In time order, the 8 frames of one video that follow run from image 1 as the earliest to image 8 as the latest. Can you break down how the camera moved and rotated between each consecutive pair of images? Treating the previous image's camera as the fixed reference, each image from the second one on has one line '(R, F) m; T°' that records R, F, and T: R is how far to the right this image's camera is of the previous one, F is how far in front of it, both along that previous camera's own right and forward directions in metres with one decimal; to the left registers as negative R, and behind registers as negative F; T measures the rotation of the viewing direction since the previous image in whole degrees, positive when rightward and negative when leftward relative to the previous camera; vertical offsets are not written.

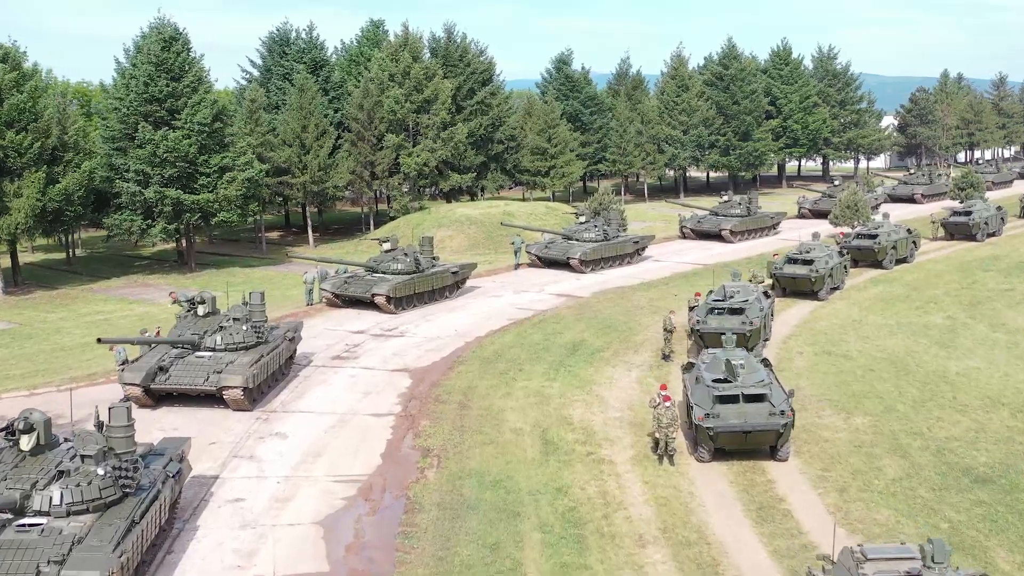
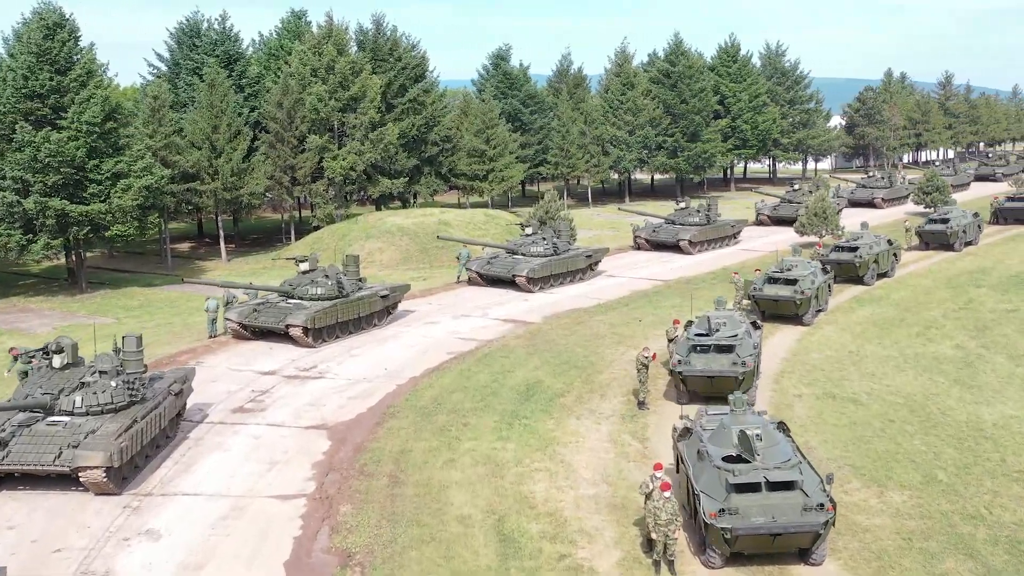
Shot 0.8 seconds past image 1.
(-0.1, +4.2) m; +3°
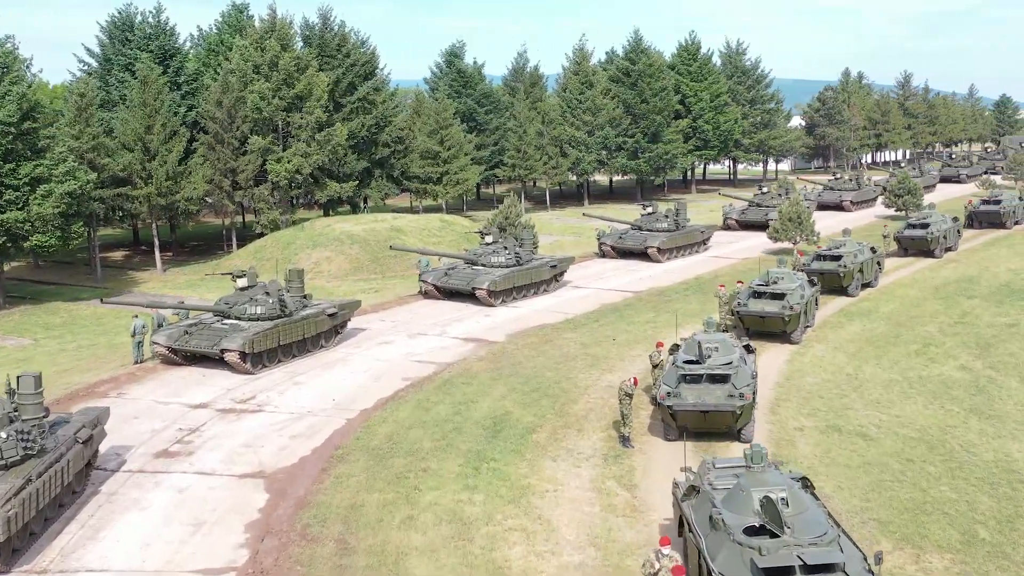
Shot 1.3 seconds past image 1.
(-0.2, +2.4) m; +2°
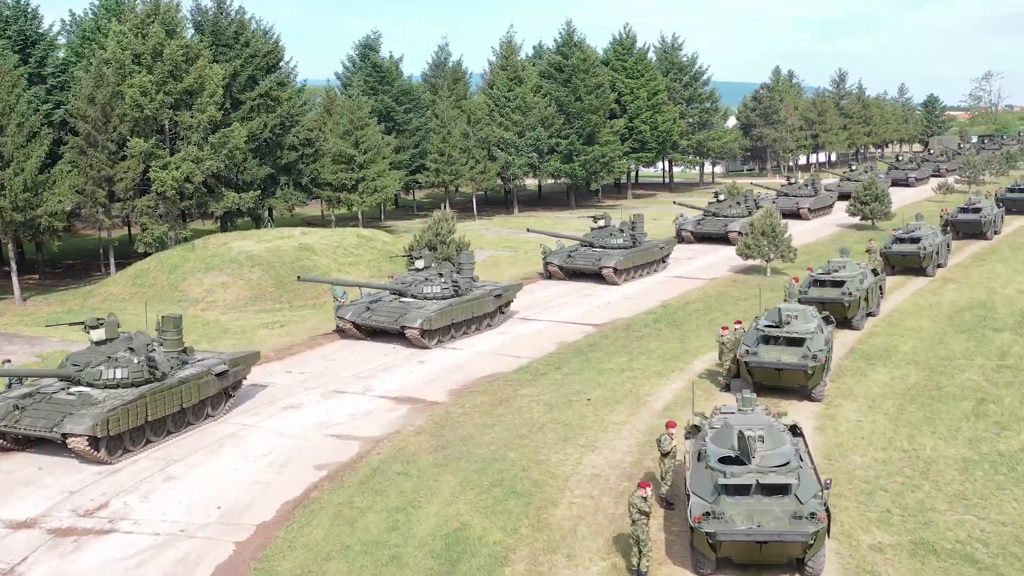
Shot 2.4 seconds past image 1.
(-0.5, +5.5) m; +4°
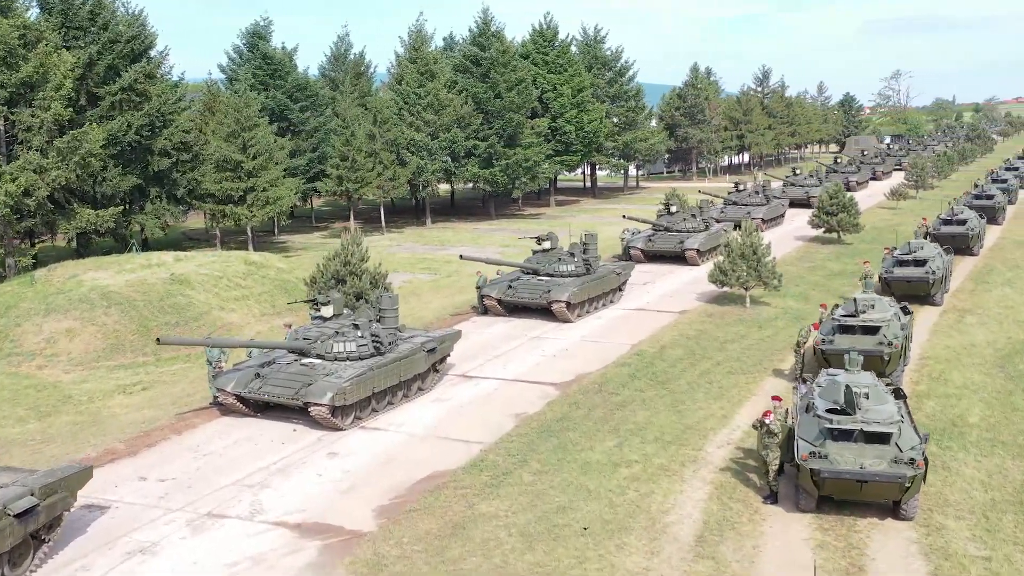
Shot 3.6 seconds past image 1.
(-0.7, +6.2) m; +5°
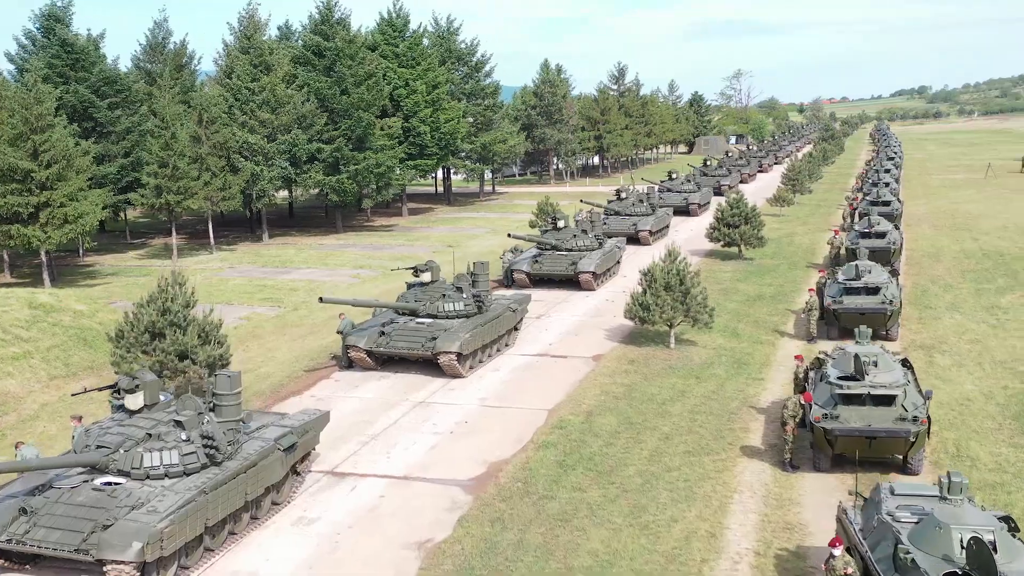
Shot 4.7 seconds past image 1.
(-0.7, +5.6) m; +8°
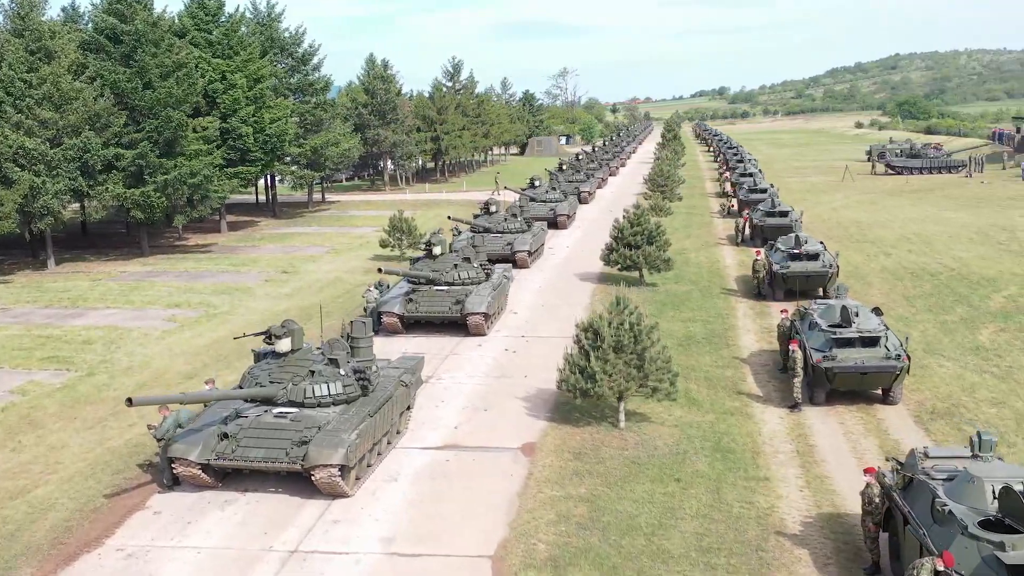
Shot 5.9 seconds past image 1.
(-1.1, +6.3) m; +9°
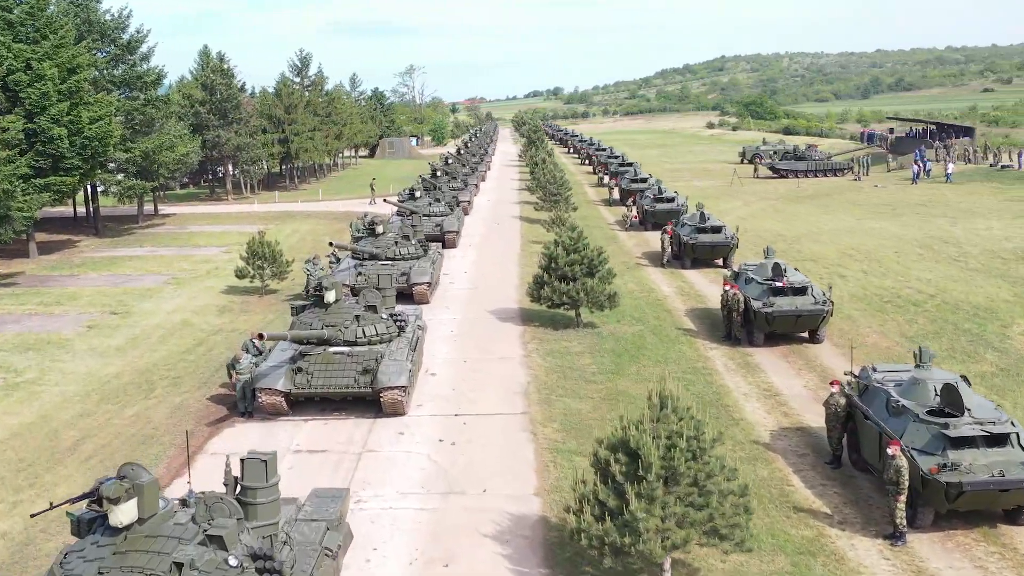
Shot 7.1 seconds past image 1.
(-1.4, +6.3) m; +8°
